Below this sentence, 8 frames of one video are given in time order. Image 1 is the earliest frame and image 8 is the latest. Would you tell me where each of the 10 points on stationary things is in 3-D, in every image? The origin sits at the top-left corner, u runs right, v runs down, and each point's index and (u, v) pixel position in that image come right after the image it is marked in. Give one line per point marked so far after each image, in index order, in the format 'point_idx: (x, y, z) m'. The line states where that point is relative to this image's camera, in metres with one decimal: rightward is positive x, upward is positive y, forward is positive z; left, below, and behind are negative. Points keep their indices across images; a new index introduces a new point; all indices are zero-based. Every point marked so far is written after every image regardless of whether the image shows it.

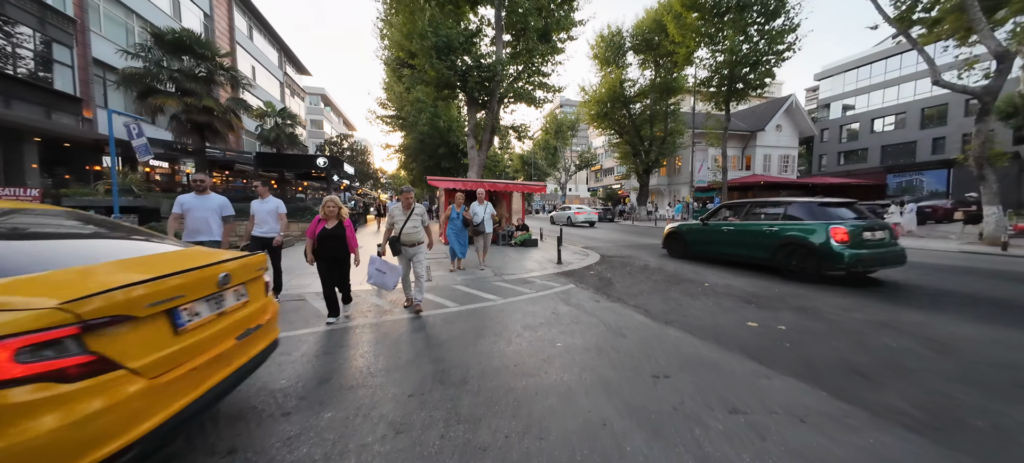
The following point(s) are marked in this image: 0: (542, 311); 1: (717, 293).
0: (+0.5, -1.4, +5.3) m
1: (+4.0, -1.2, +6.1) m
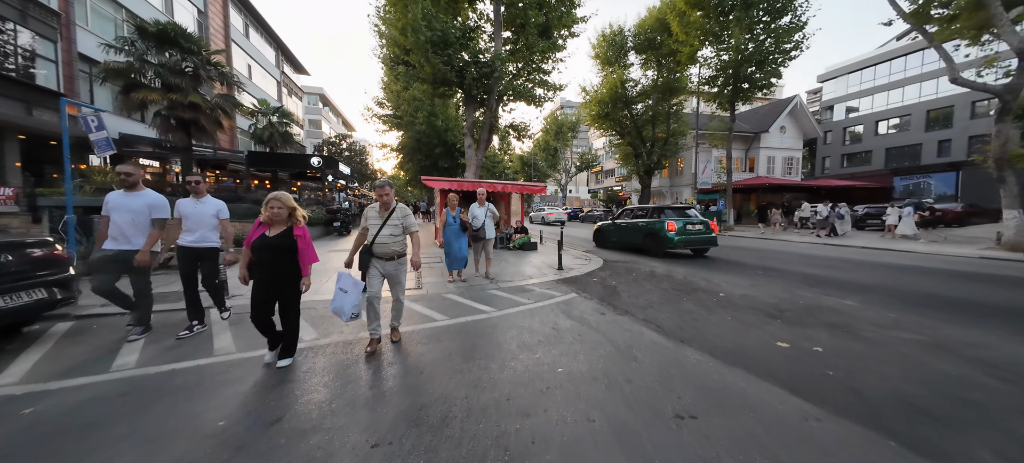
0: (+0.4, -1.4, +4.7) m
1: (+3.9, -1.3, +5.5) m
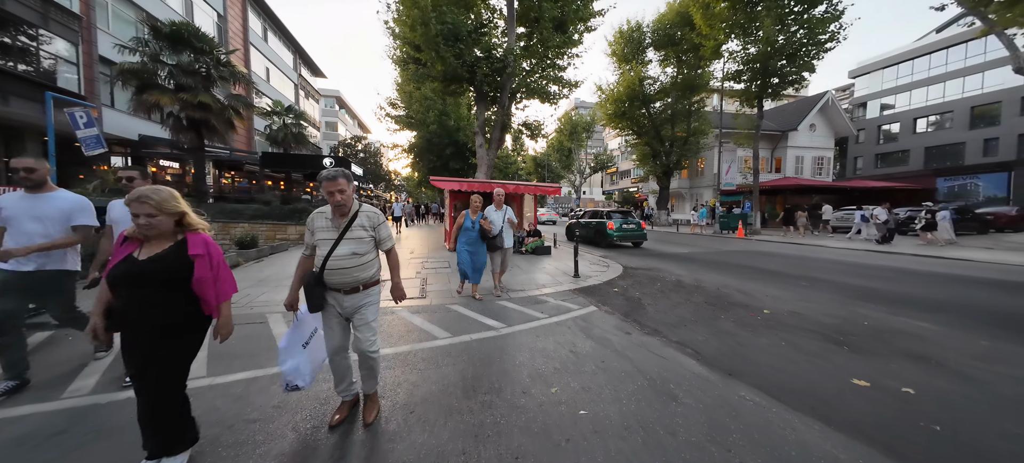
0: (+0.6, -1.5, +4.0) m
1: (+4.1, -1.4, +4.7) m
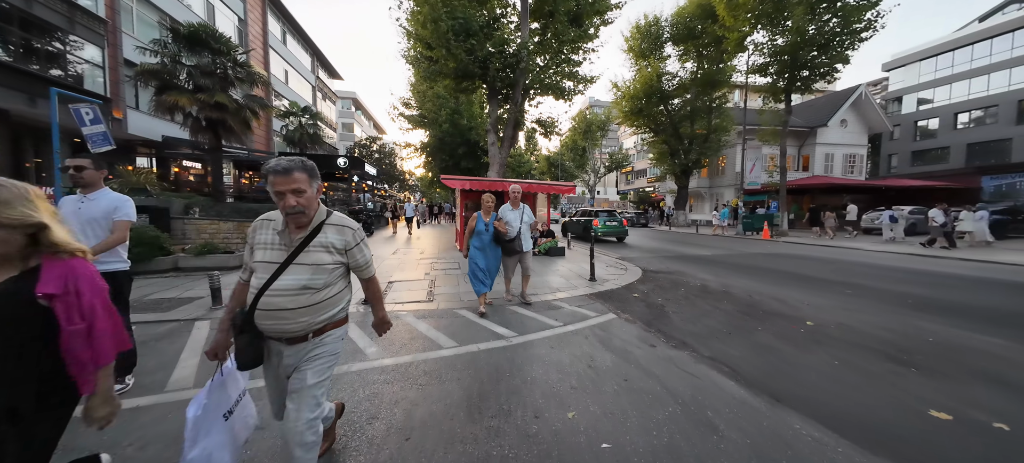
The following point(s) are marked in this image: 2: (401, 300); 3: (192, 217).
0: (+0.7, -1.5, +3.6) m
1: (+4.2, -1.4, +4.1) m
2: (-2.1, -1.3, +6.0) m
3: (-13.5, +0.6, +13.4) m
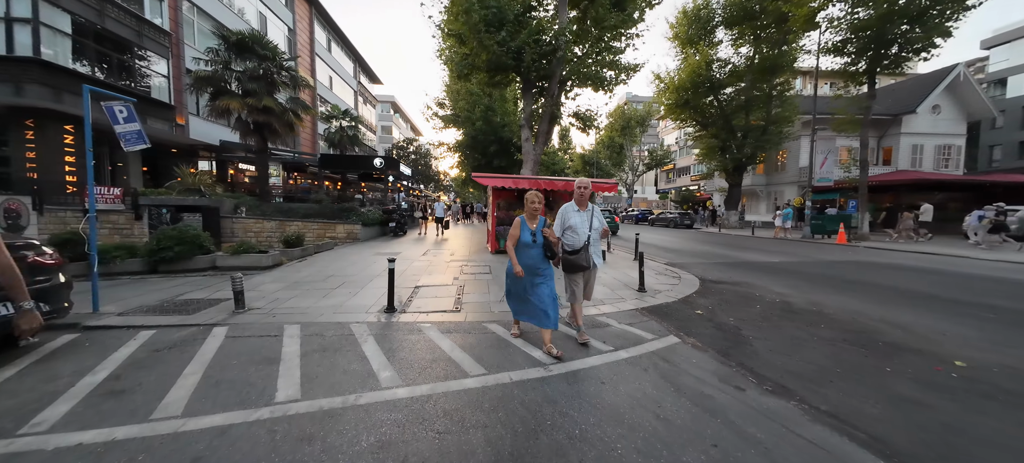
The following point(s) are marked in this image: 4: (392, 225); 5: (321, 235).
0: (+1.1, -1.6, +2.7) m
1: (+4.6, -1.5, +2.9) m
2: (-1.5, -1.4, +5.5) m
3: (-12.0, +0.7, +13.9) m
4: (-6.4, +0.4, +16.8) m
5: (-8.7, -0.2, +14.3) m
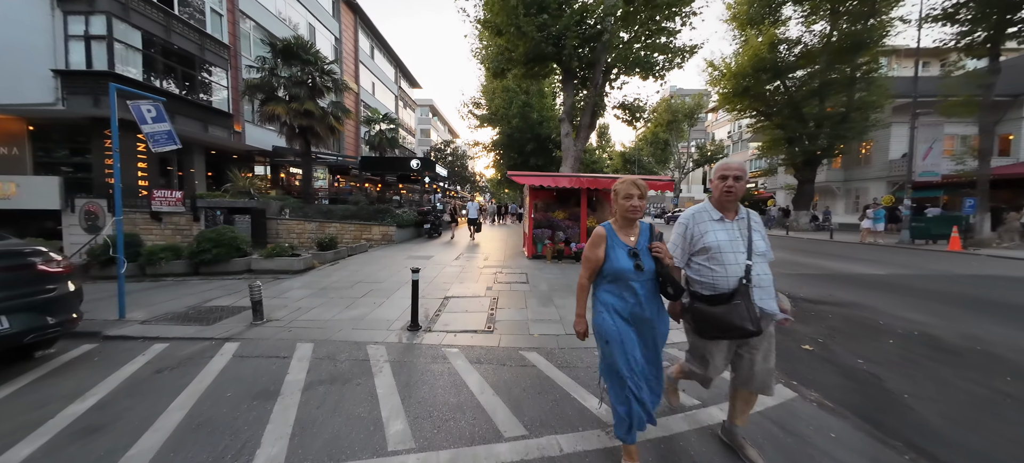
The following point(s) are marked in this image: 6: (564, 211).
0: (+1.4, -1.7, +1.7) m
1: (+4.9, -1.6, +1.5) m
2: (-0.8, -1.4, +4.7) m
3: (-10.4, +0.6, +14.3) m
4: (-4.4, +0.3, +16.5) m
5: (-7.0, -0.2, +14.3) m
6: (+1.8, +0.7, +10.9) m
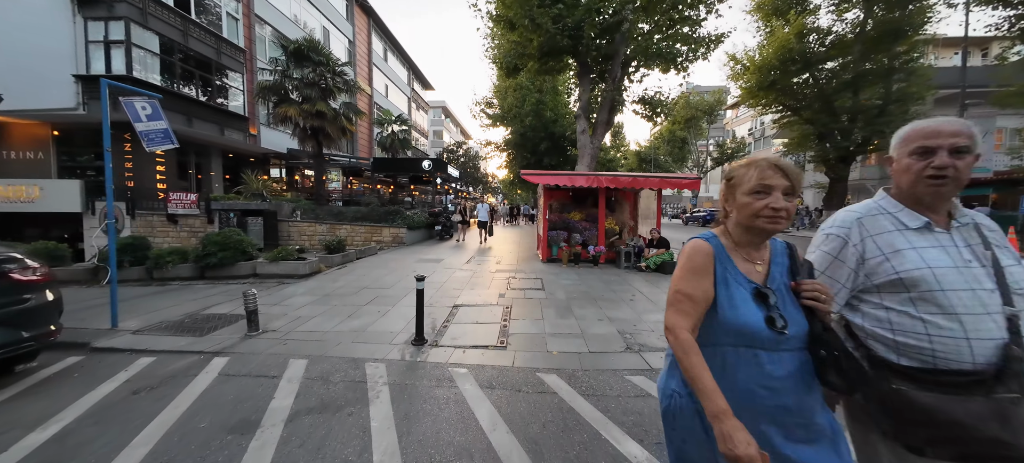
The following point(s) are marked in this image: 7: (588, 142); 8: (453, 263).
0: (+1.5, -1.7, +1.1) m
1: (+5.0, -1.7, +0.8) m
2: (-0.6, -1.5, +4.2) m
3: (-9.8, +0.6, +14.2) m
4: (-3.8, +0.2, +16.1) m
5: (-6.4, -0.3, +14.0) m
6: (+2.3, +0.7, +10.3) m
7: (+3.0, +3.5, +12.4) m
8: (-1.8, -0.9, +9.3) m
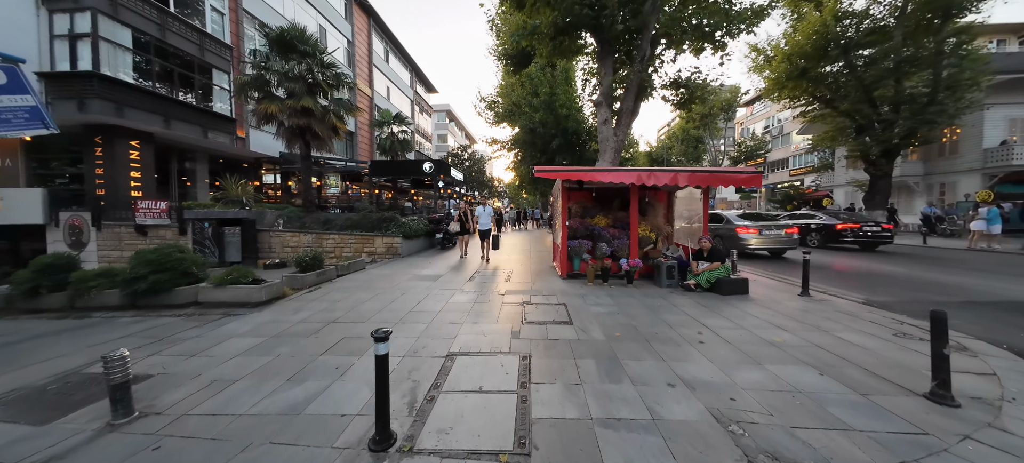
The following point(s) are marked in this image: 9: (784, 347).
0: (+1.6, -1.8, -0.7) m
1: (+5.2, -1.7, -1.1) m
2: (-0.4, -1.7, +2.5) m
3: (-9.4, +0.1, +12.7) m
4: (-3.3, -0.2, +14.5) m
5: (-6.0, -0.7, +12.4) m
6: (+2.6, +0.4, +8.5) m
7: (+3.3, +3.3, +10.6) m
8: (-1.4, -1.2, +7.5) m
9: (+3.5, -1.5, +4.1) m
